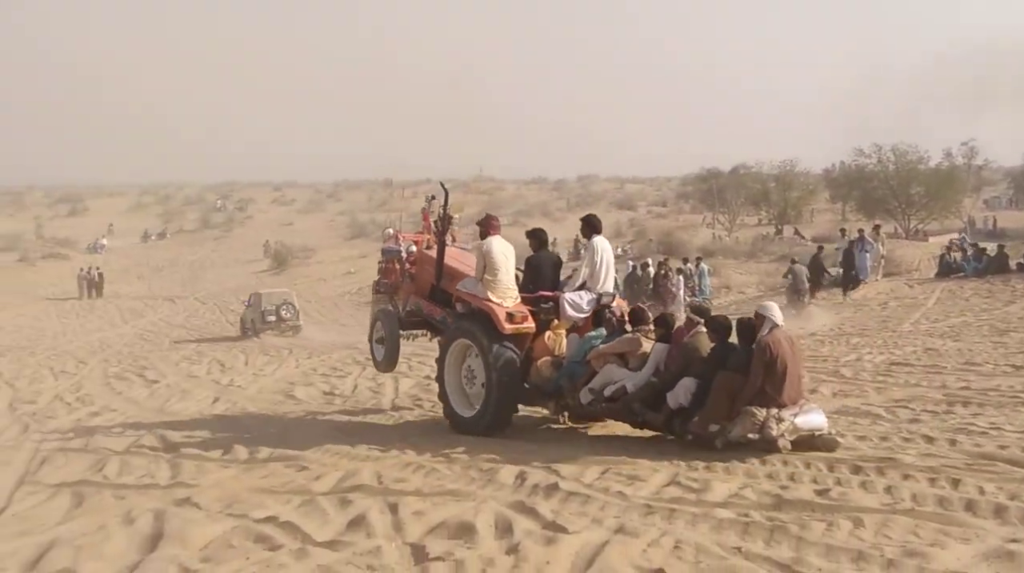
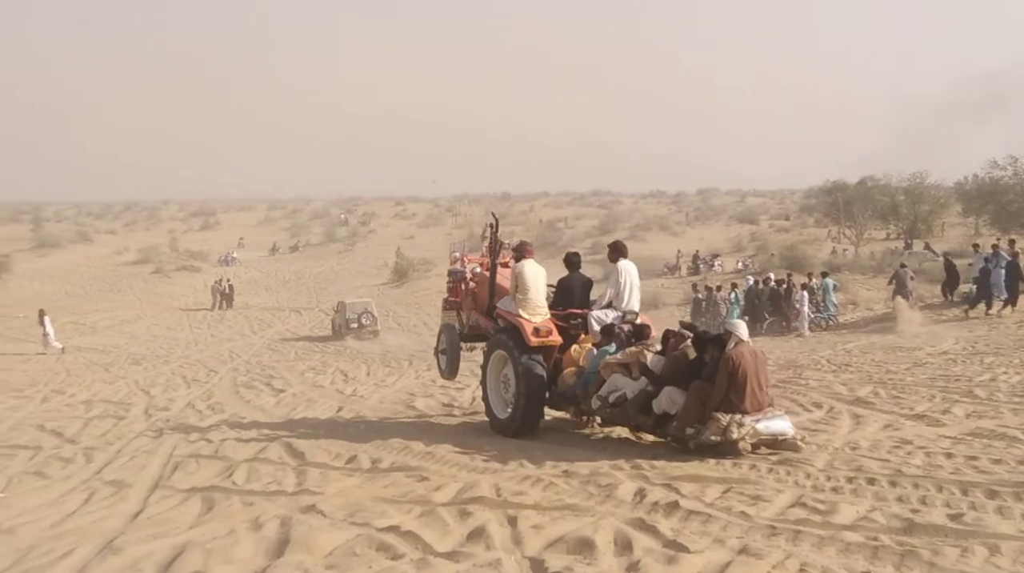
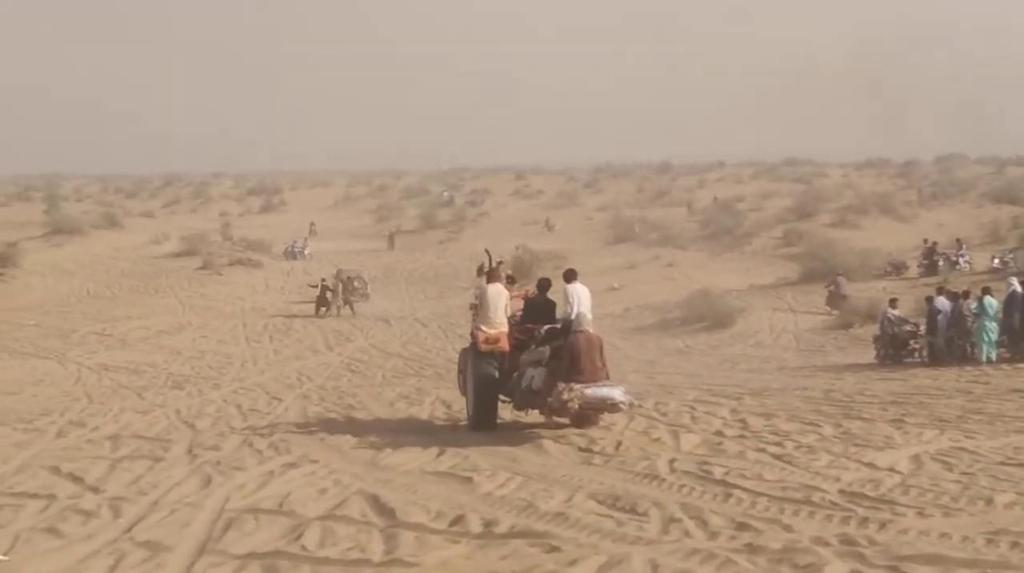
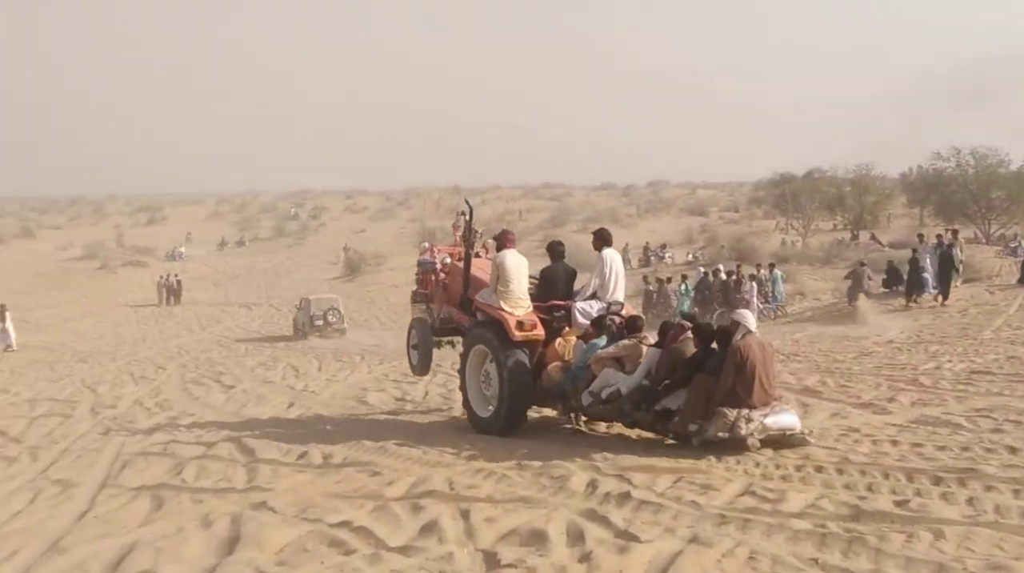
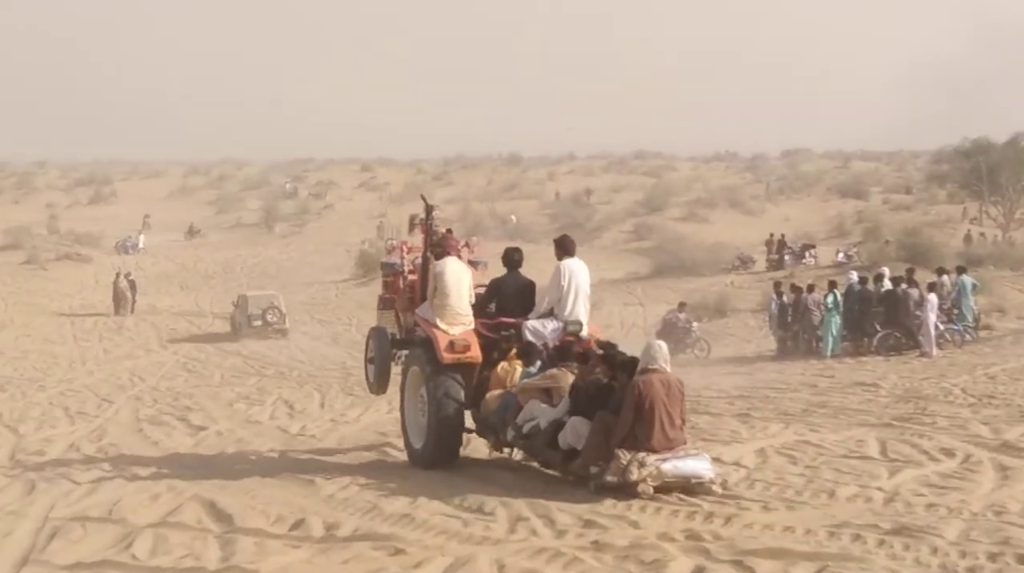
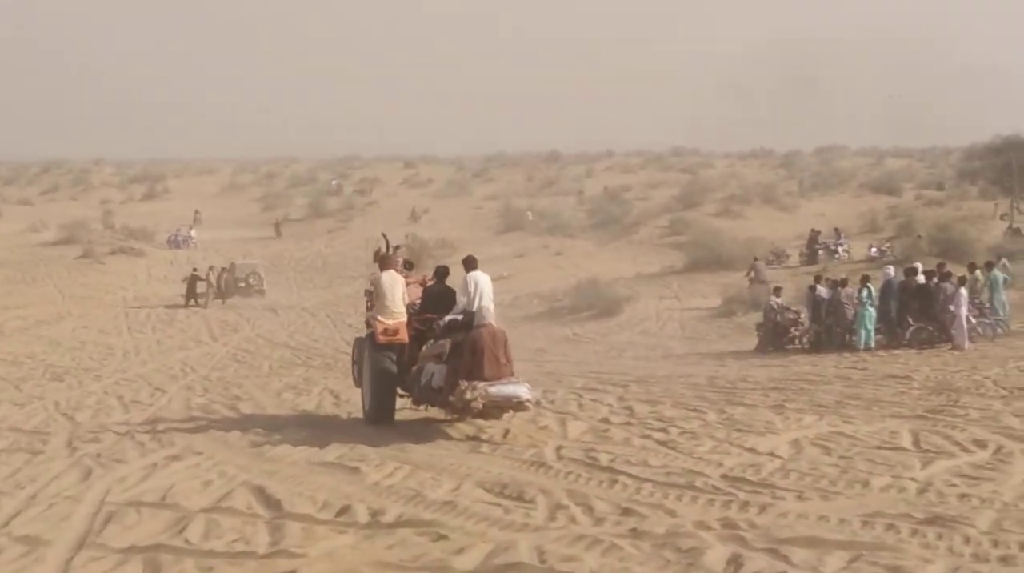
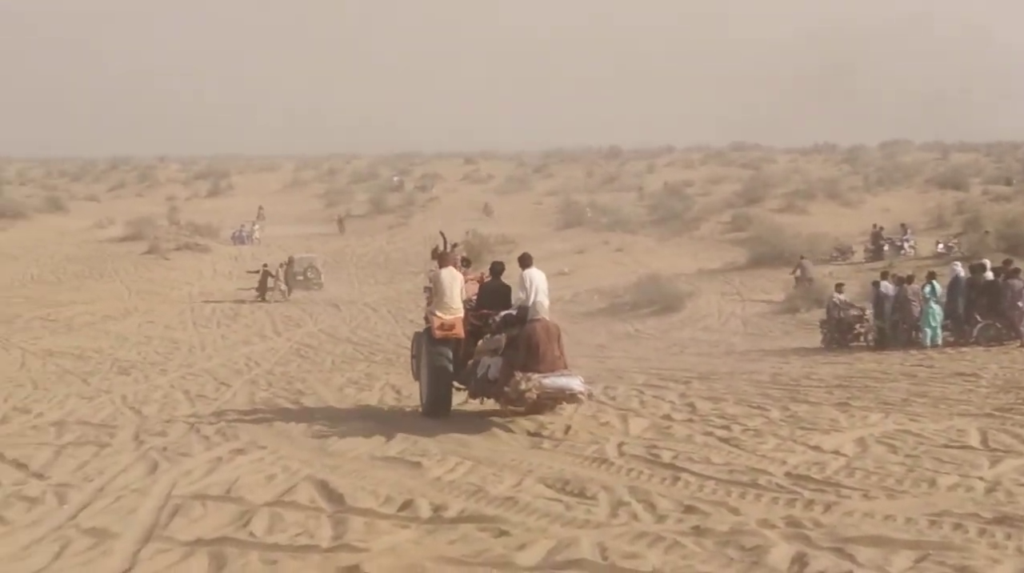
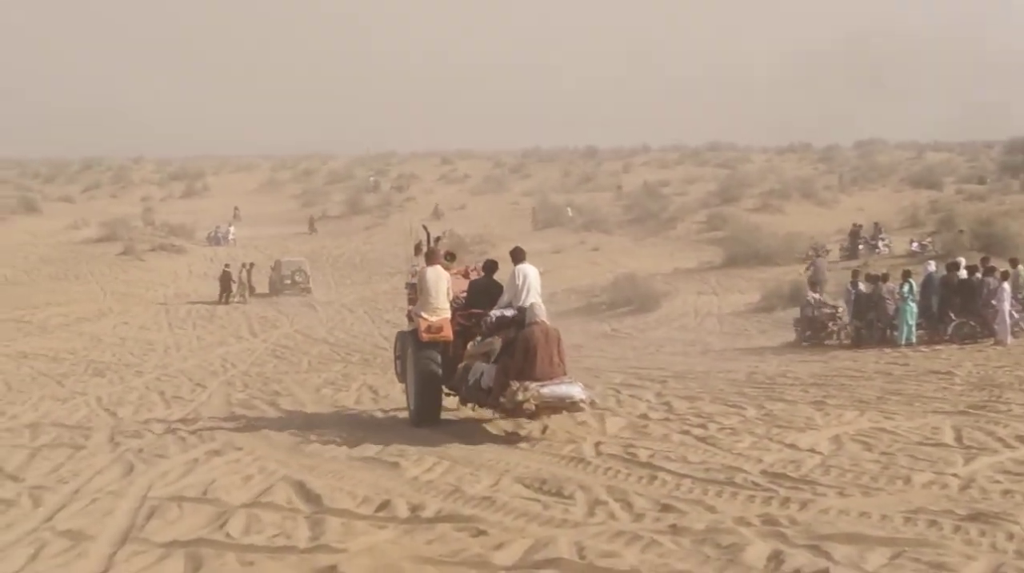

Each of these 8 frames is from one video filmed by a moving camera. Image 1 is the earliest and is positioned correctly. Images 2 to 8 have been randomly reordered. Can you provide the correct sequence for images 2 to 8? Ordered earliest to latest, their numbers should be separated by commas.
4, 2, 5, 8, 6, 7, 3
